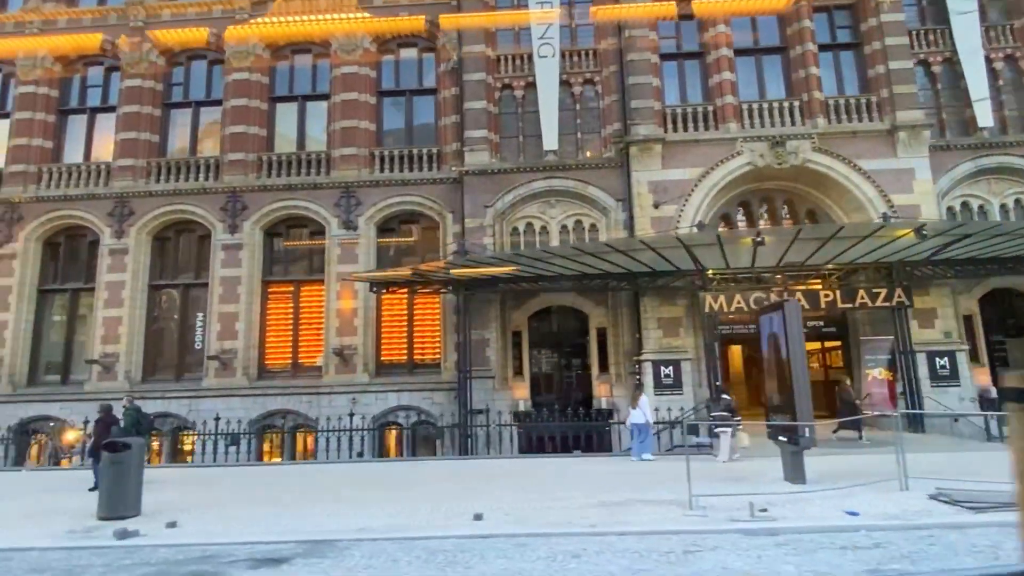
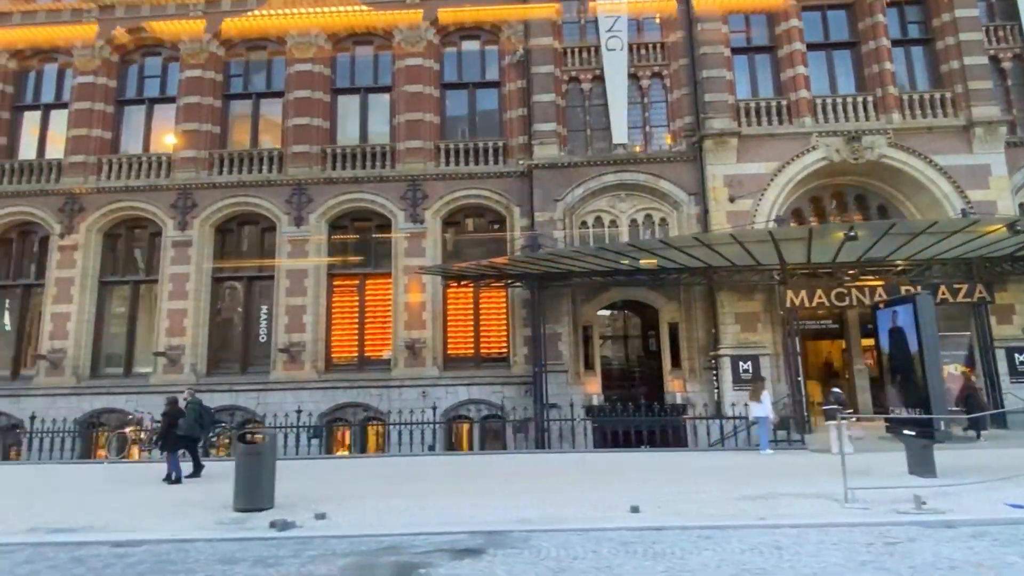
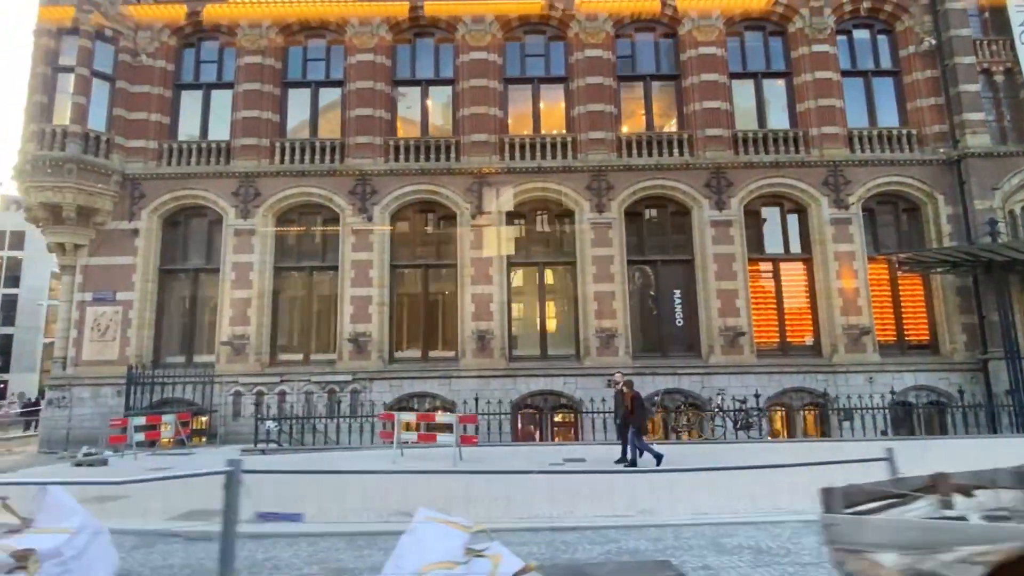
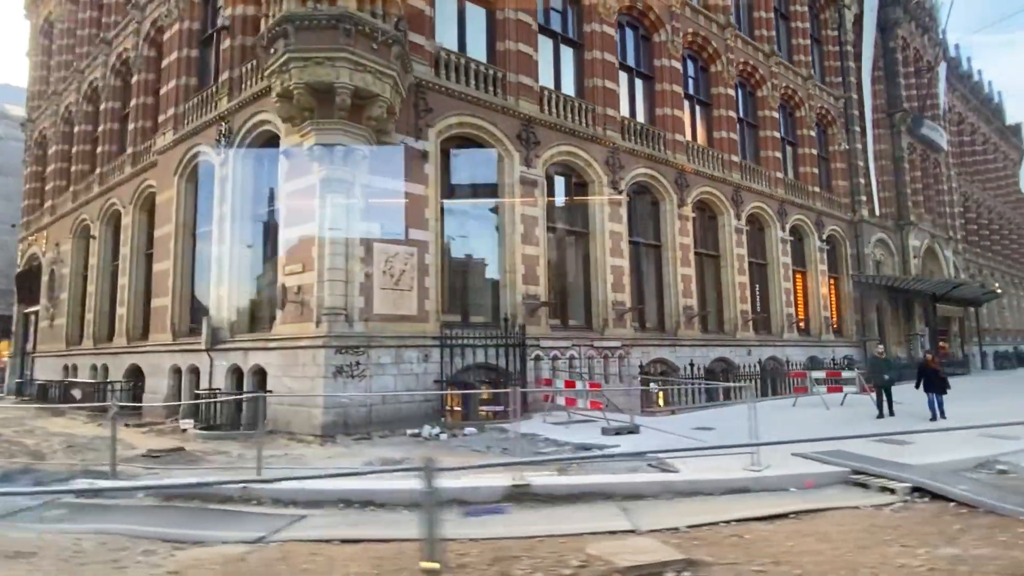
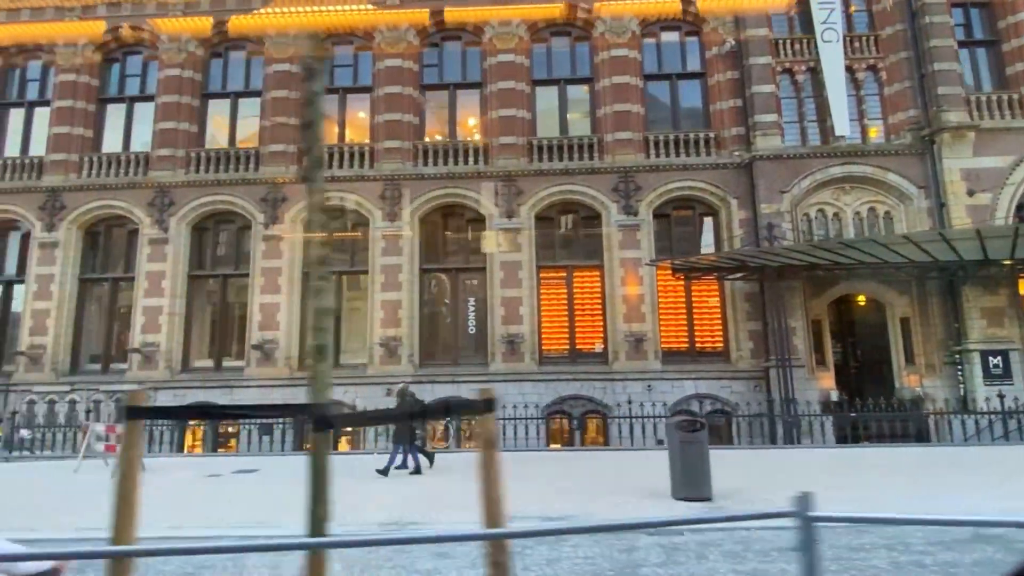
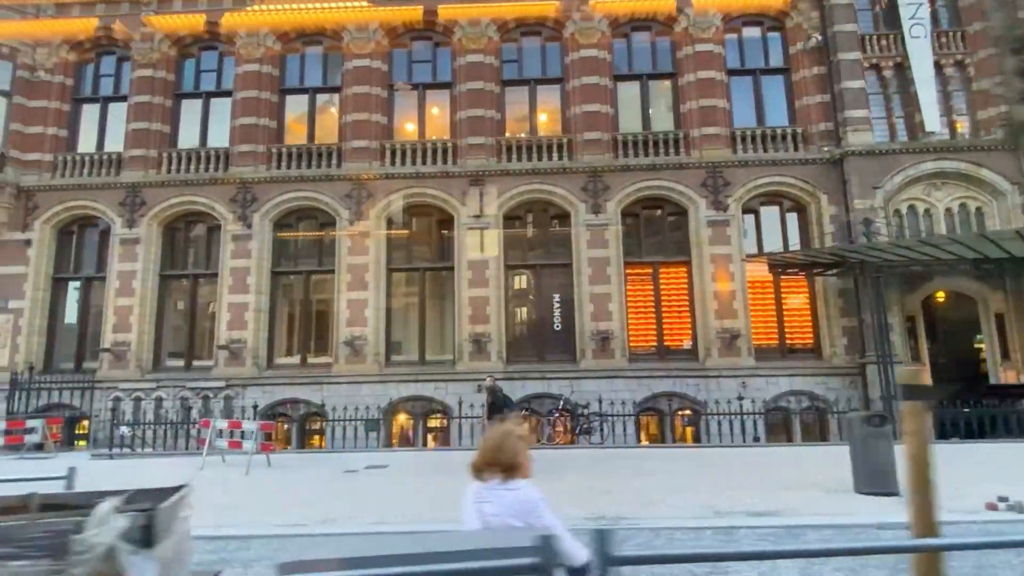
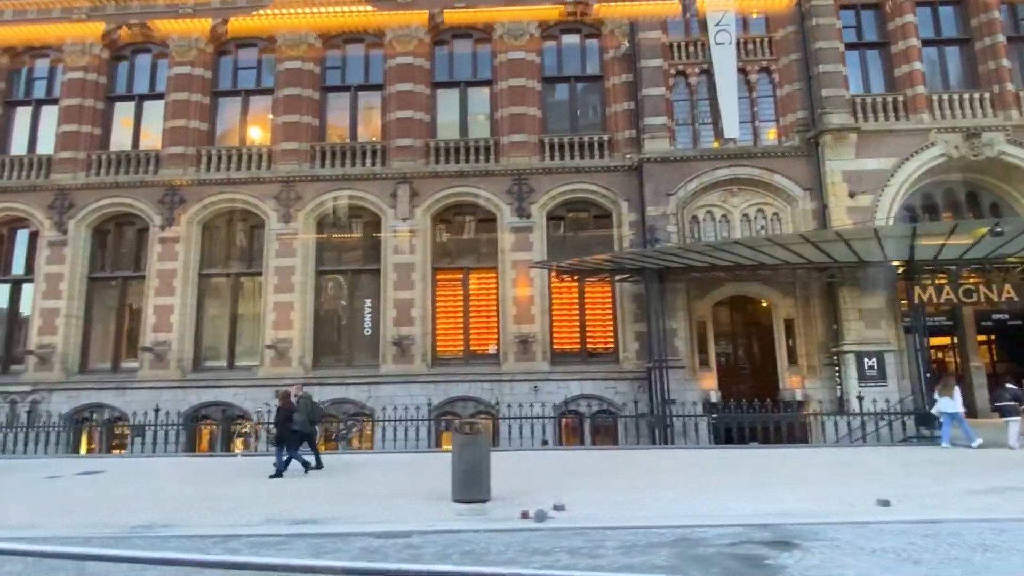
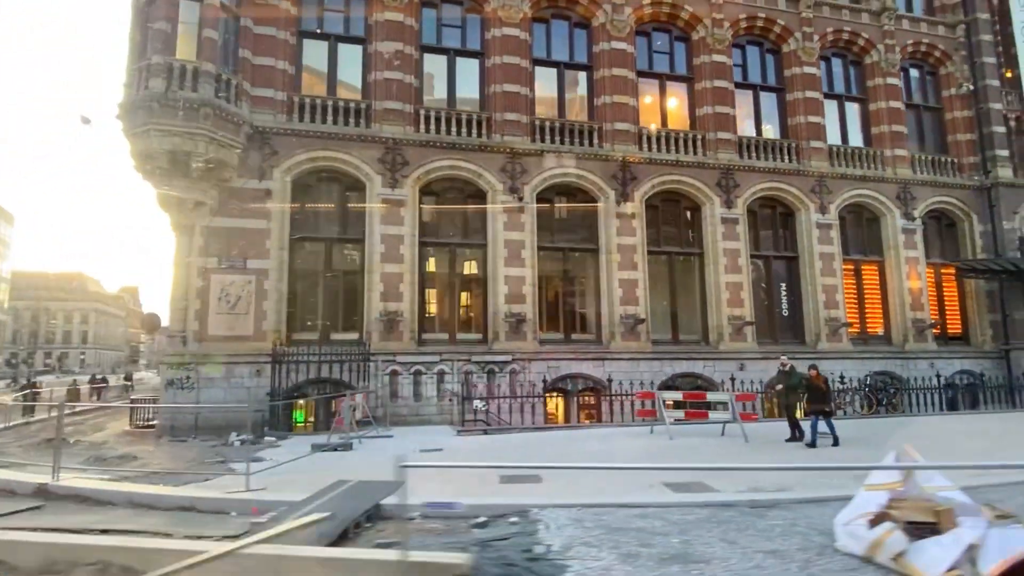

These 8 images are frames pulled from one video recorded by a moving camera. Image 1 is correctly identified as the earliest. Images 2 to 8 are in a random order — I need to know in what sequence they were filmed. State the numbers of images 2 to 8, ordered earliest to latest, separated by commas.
2, 7, 5, 6, 3, 8, 4
